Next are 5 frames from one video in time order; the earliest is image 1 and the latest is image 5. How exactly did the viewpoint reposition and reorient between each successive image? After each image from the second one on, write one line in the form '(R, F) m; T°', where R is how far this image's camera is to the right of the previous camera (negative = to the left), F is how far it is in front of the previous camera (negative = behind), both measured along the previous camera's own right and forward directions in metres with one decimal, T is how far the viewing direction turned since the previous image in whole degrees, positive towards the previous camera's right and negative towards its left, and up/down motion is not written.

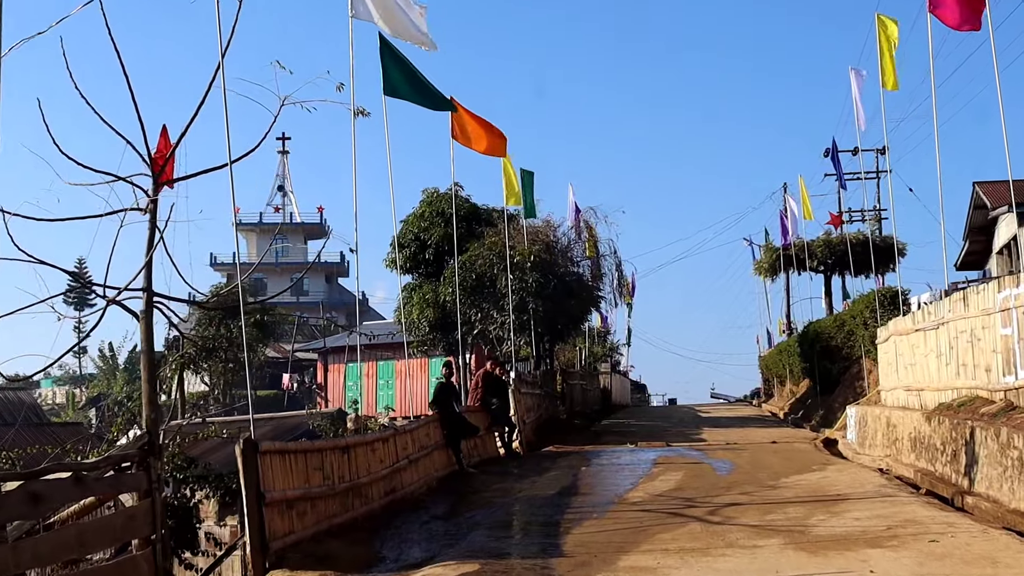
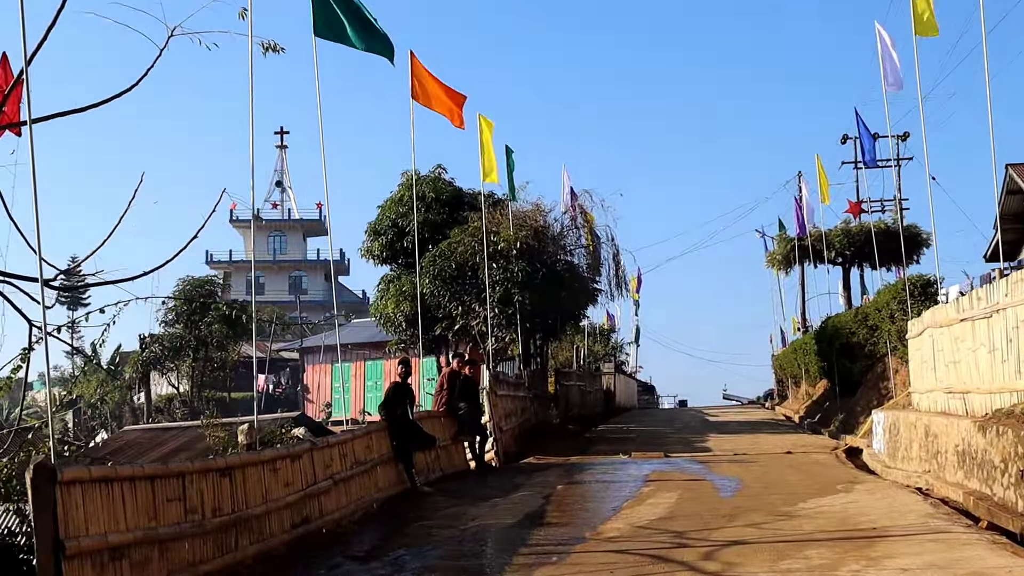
(+0.6, +2.3) m; -1°
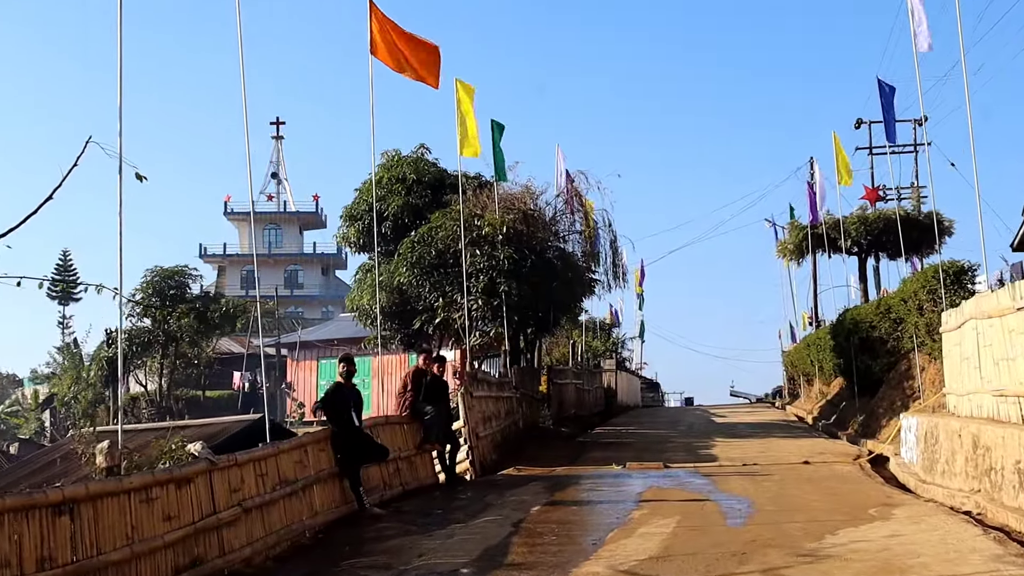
(+0.4, +1.9) m; 0°
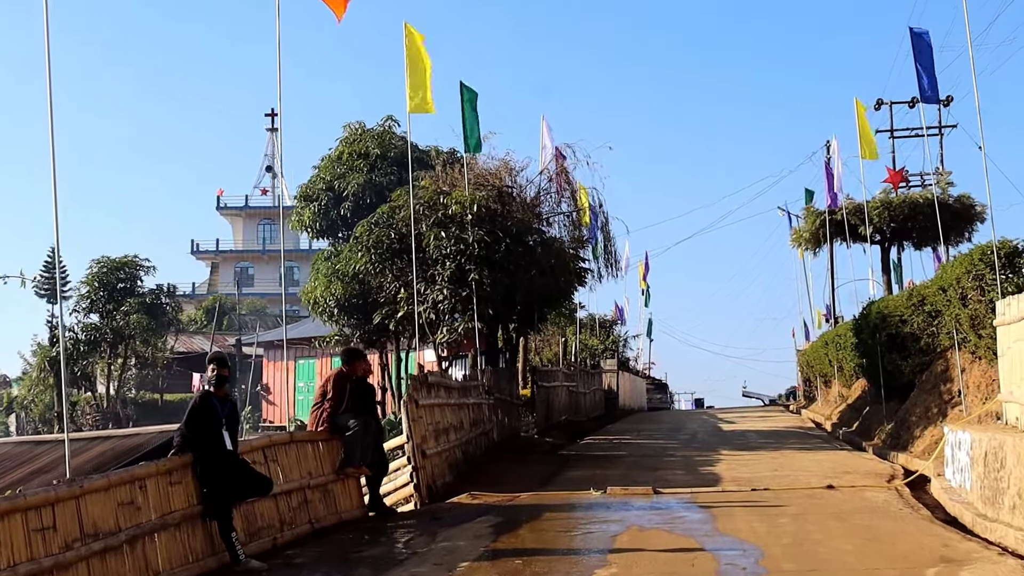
(+0.7, +2.6) m; -1°
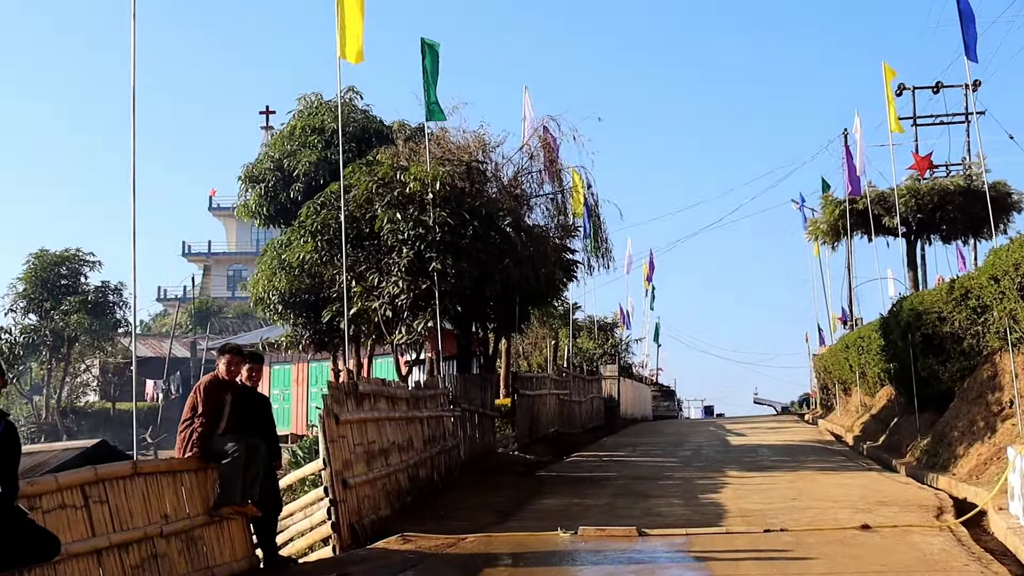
(+0.6, +2.4) m; -1°
